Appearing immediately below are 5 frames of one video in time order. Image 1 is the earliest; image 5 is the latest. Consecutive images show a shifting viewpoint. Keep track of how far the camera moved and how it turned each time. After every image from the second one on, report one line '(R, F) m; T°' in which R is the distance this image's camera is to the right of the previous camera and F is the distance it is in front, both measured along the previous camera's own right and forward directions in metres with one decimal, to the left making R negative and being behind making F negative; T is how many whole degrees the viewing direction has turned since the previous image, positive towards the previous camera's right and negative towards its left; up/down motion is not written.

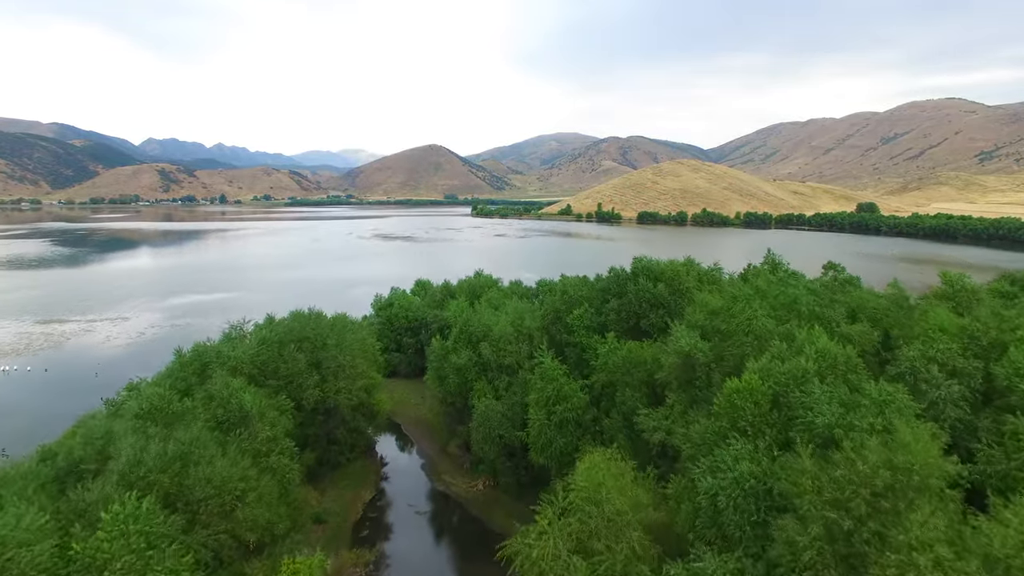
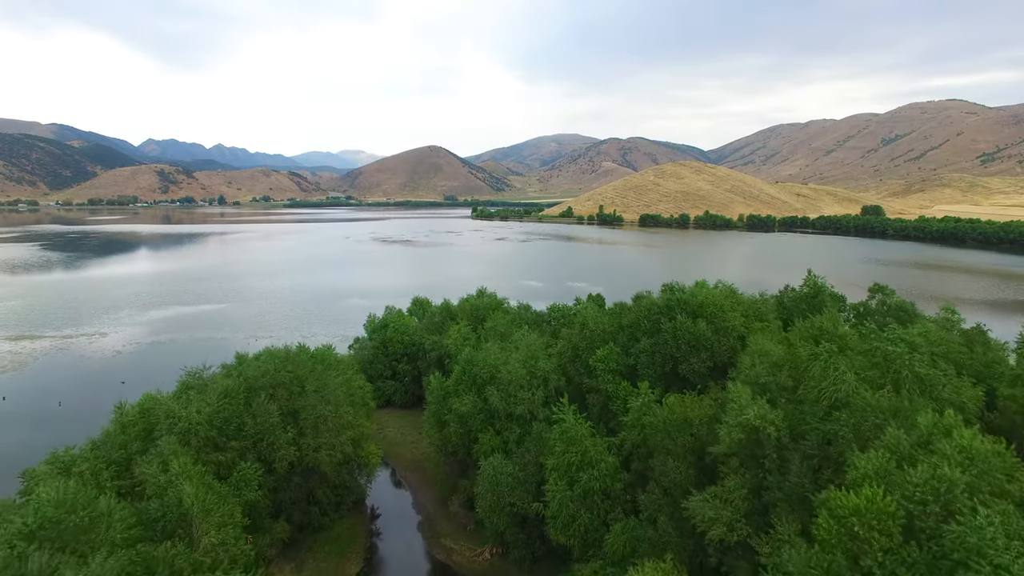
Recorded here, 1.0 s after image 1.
(-0.3, +2.1) m; 0°
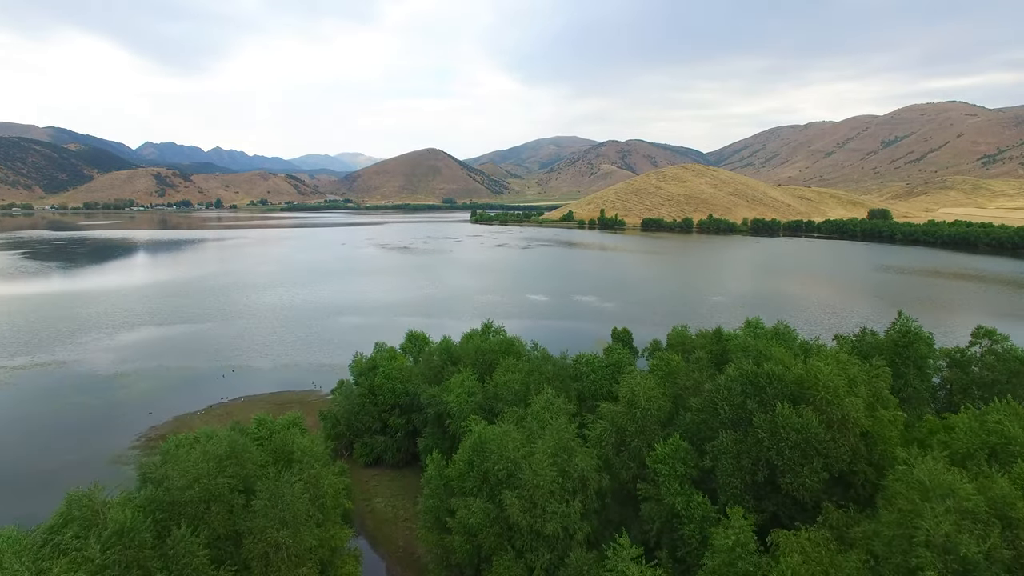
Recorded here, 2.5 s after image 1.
(-0.5, +3.2) m; 0°
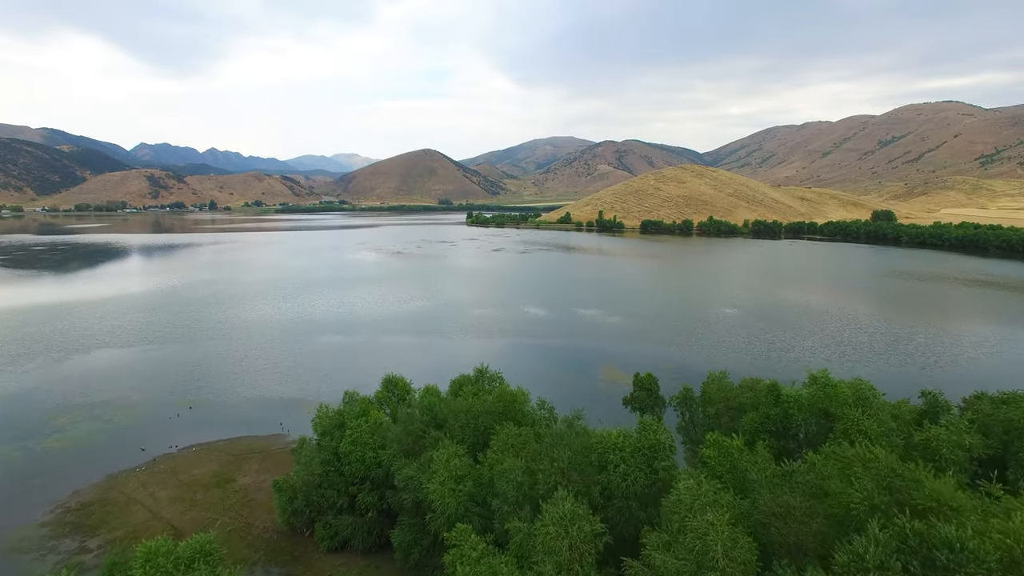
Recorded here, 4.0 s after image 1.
(-0.1, +3.4) m; 0°
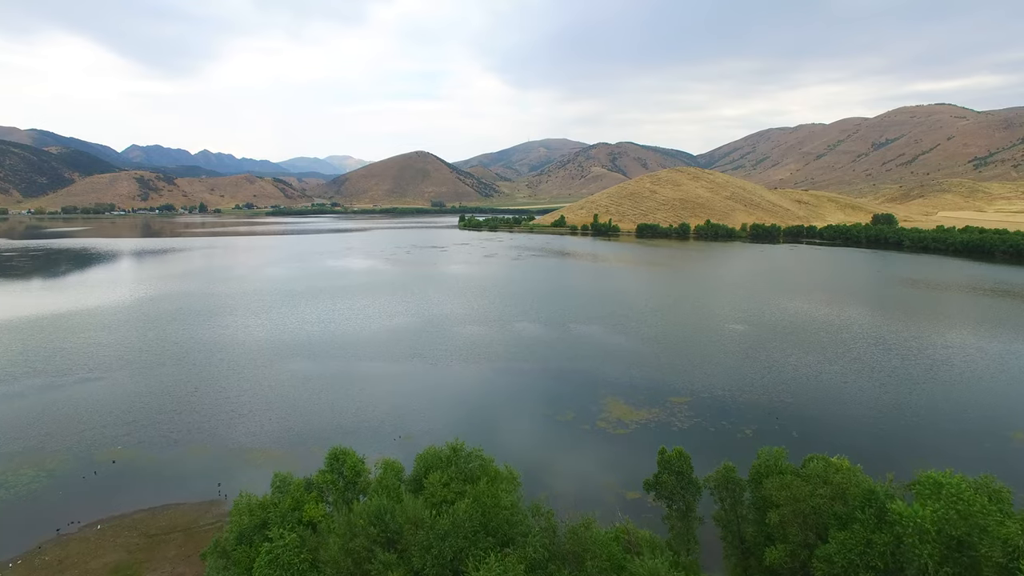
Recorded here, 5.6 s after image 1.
(+0.2, +3.8) m; +1°
